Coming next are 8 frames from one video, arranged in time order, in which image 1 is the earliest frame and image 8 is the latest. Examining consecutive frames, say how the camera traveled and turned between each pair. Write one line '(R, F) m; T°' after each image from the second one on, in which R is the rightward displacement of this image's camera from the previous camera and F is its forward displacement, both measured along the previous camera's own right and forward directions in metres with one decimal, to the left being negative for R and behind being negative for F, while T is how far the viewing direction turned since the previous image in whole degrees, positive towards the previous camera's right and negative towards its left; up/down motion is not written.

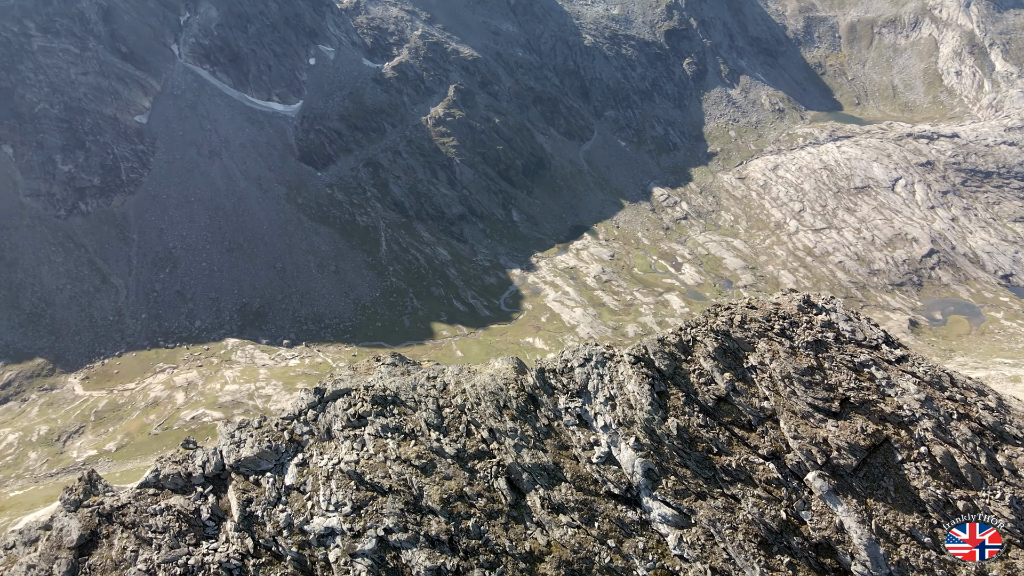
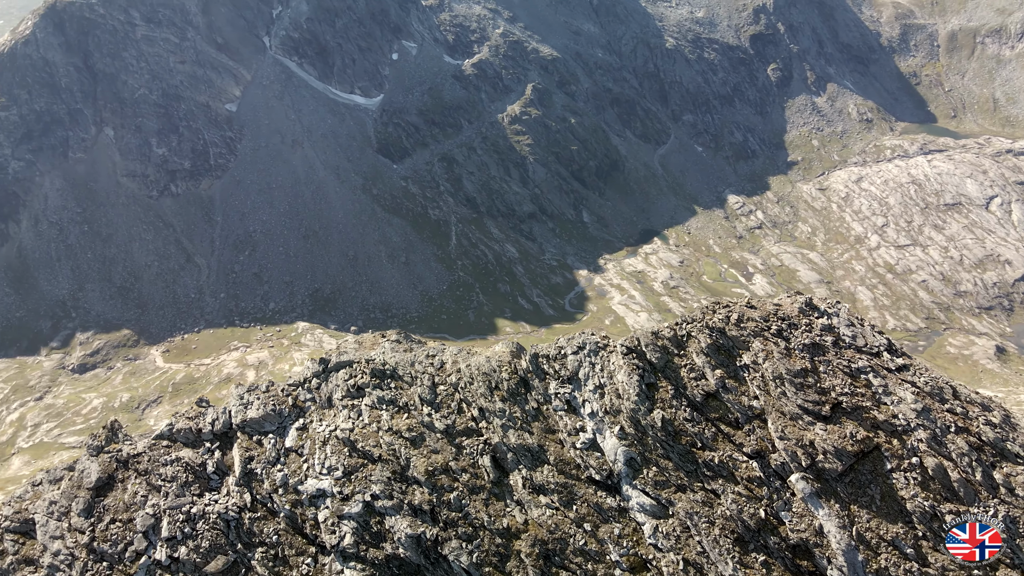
(+3.5, -0.9) m; -5°
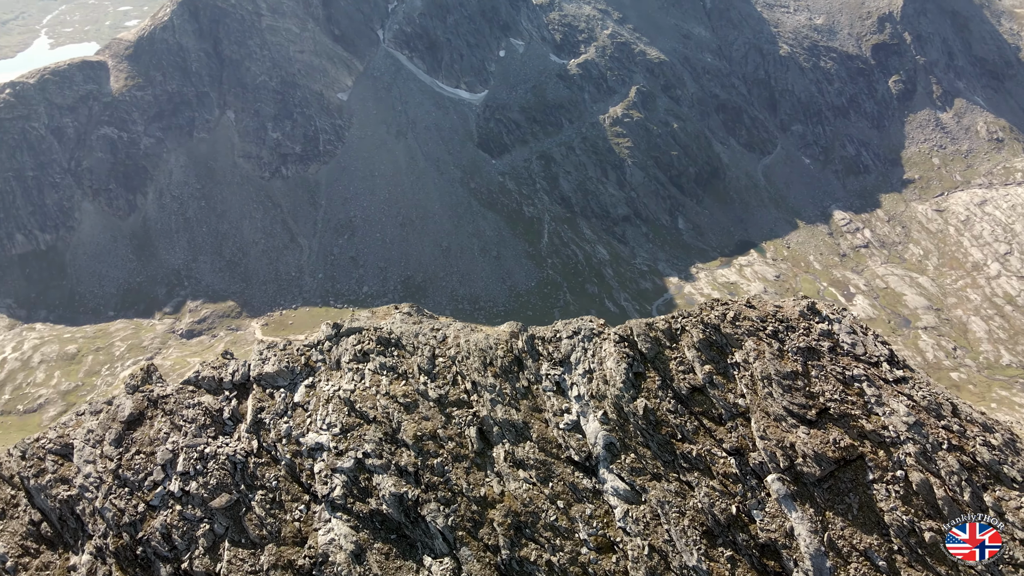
(+4.7, -1.2) m; -7°
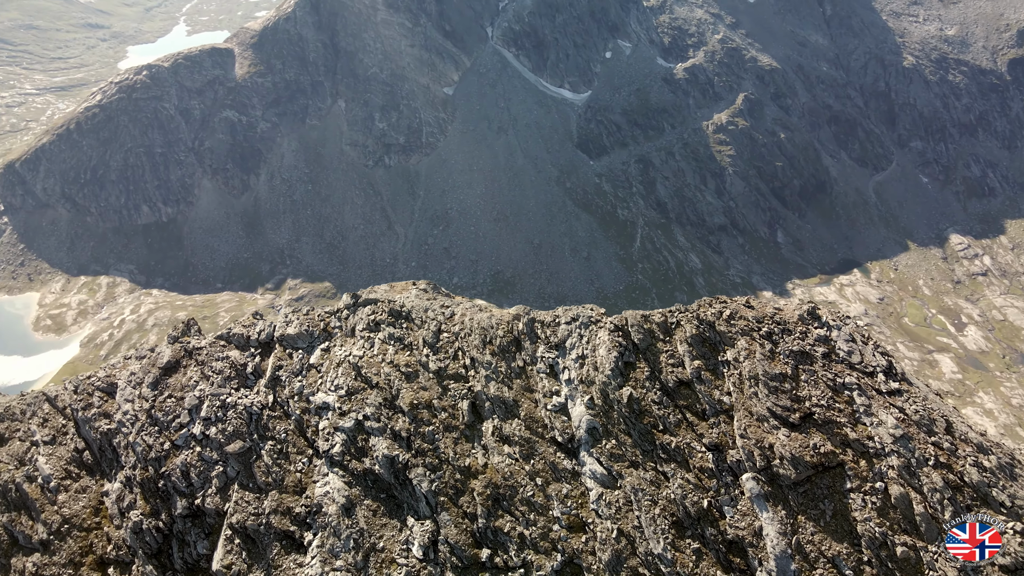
(+4.8, -1.1) m; -7°
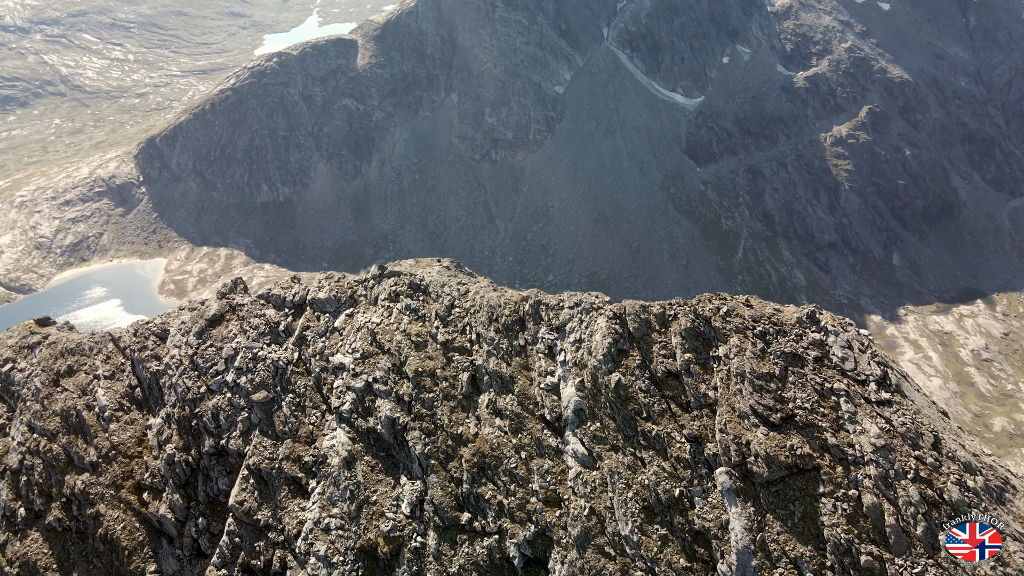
(+5.1, -1.3) m; -8°
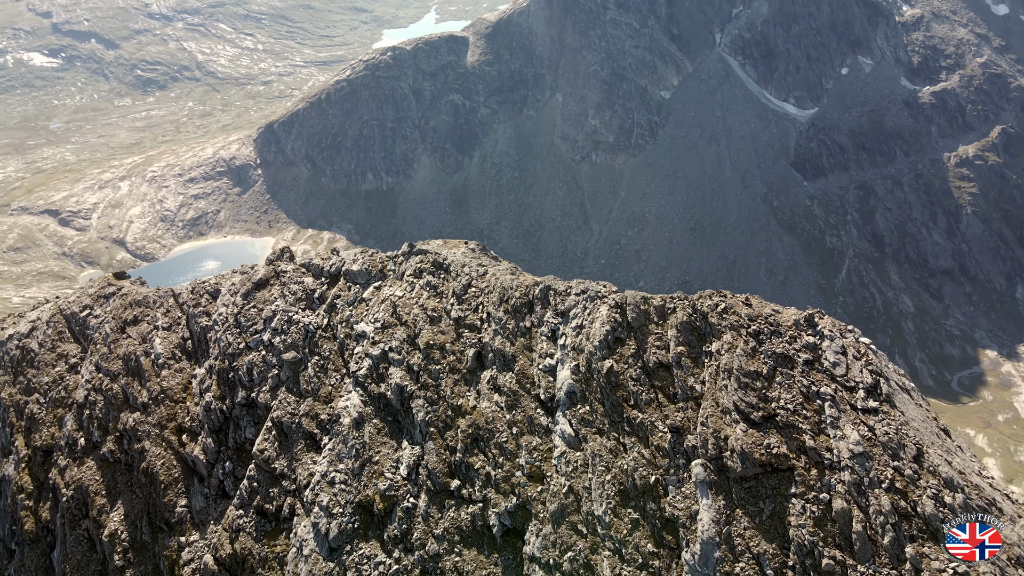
(+4.8, -1.3) m; -7°
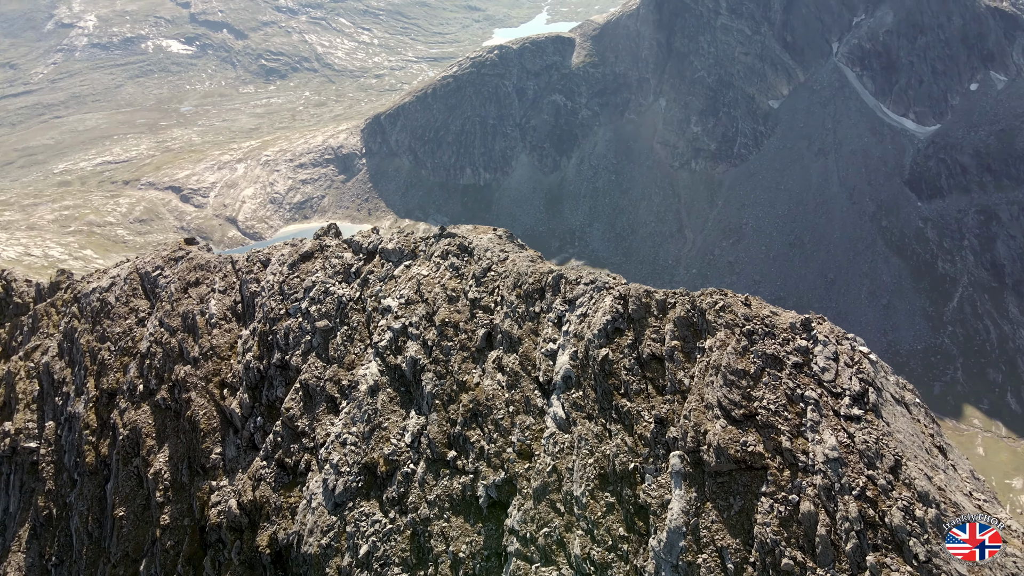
(+4.7, -1.2) m; -7°
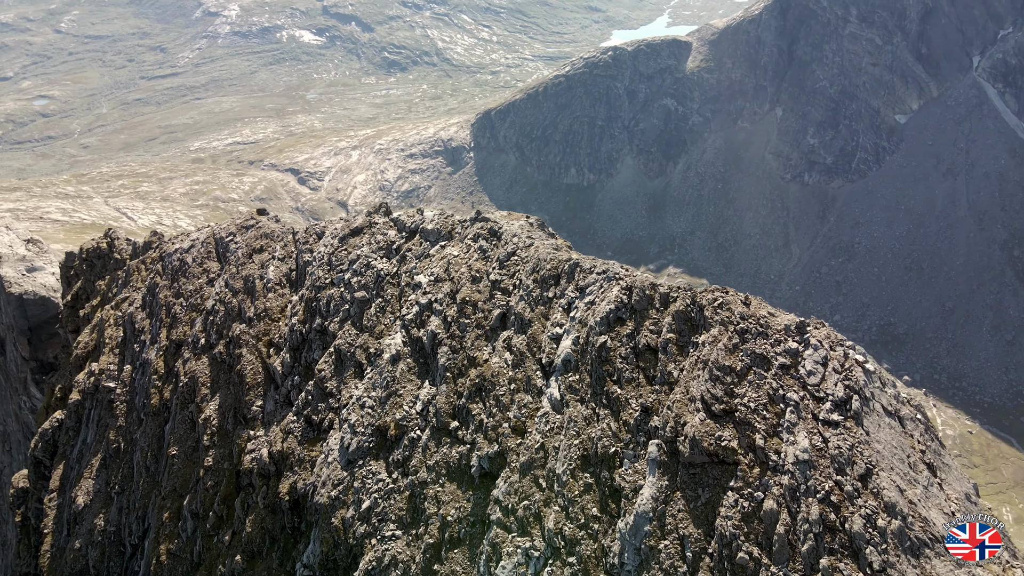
(+5.1, -1.2) m; -8°
